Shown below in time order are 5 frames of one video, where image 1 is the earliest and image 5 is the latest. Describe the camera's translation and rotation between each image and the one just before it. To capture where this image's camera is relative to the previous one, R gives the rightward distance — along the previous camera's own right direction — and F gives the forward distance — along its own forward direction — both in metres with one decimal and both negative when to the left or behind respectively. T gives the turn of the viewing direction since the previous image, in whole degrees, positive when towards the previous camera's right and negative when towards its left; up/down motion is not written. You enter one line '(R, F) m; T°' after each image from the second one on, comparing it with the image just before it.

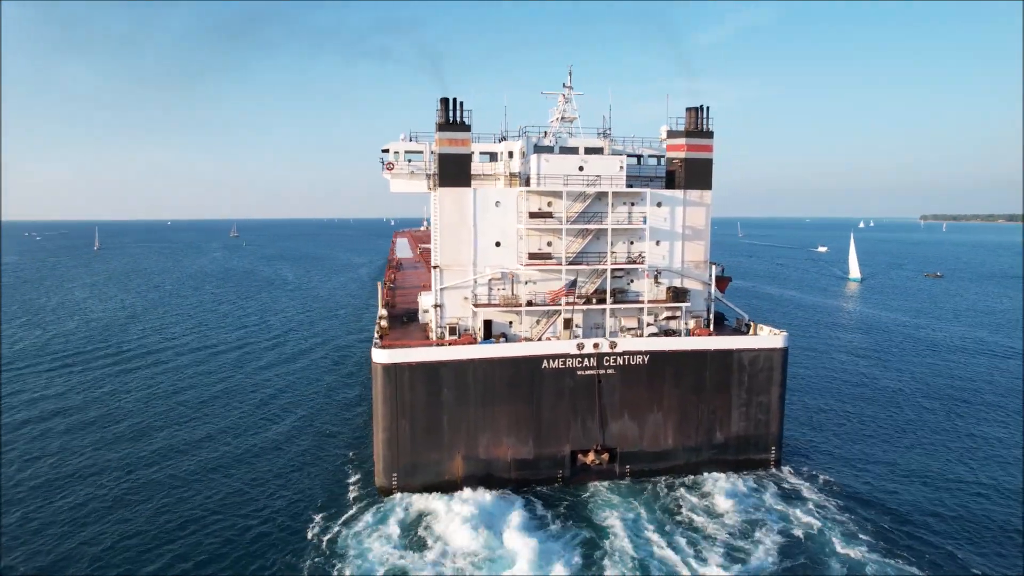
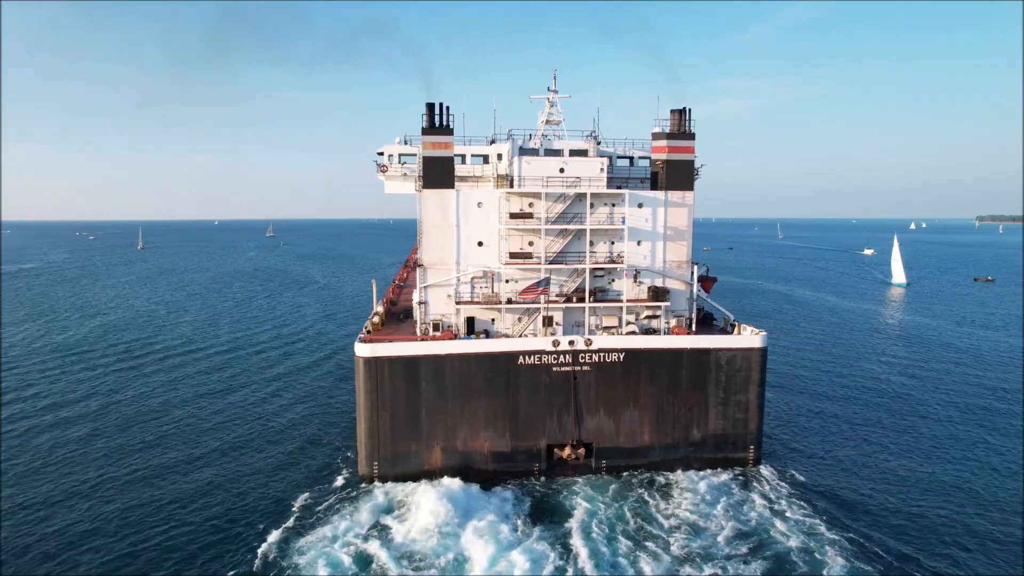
(+2.2, -0.7) m; -3°
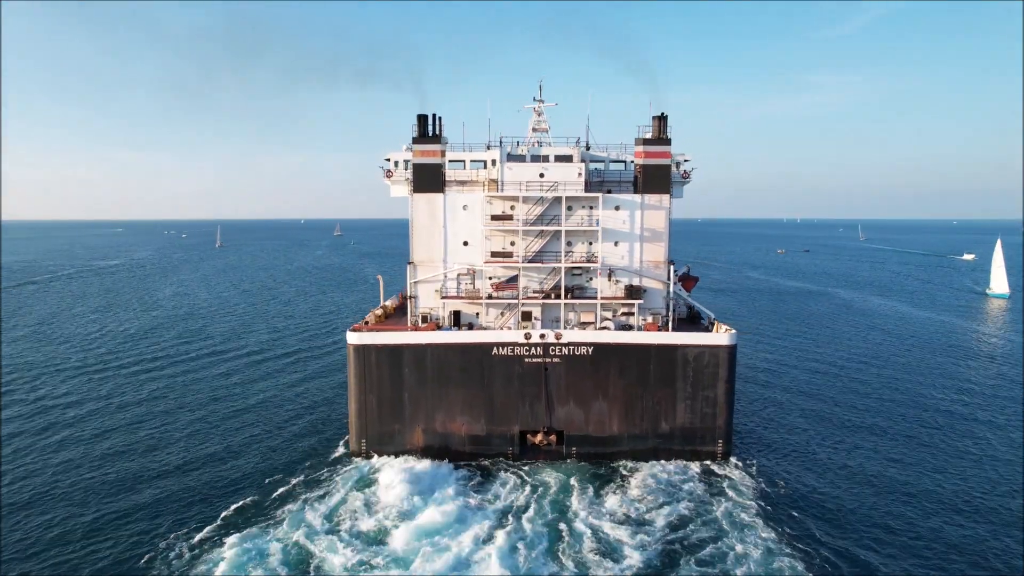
(+3.7, -1.7) m; -6°
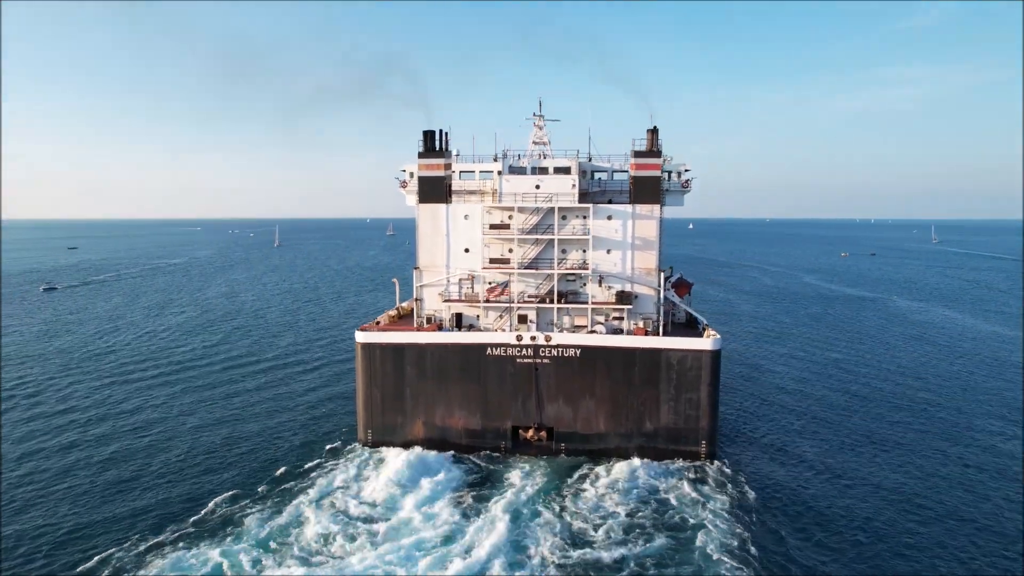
(+2.6, -1.8) m; -5°
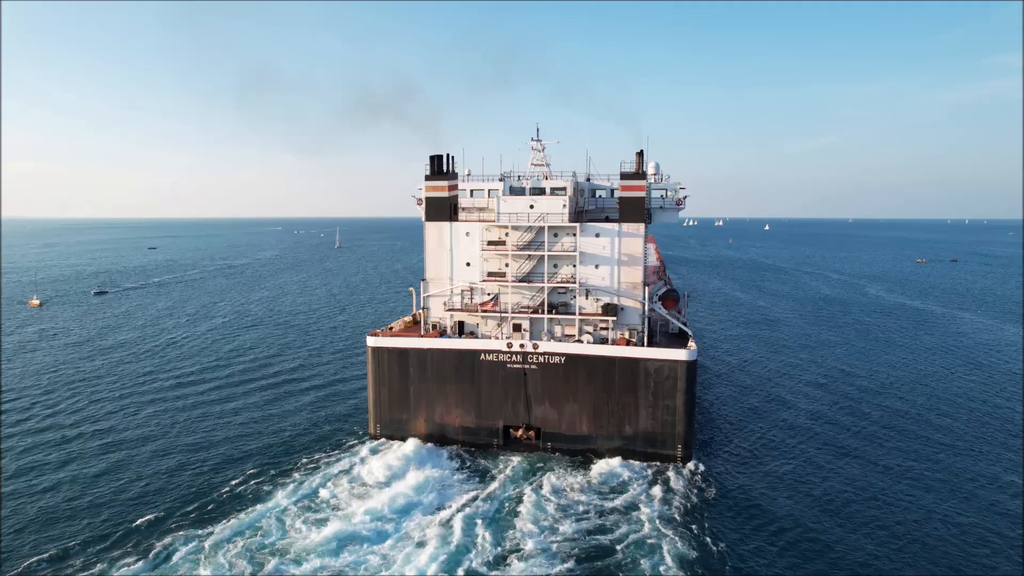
(+3.3, -2.6) m; -5°
